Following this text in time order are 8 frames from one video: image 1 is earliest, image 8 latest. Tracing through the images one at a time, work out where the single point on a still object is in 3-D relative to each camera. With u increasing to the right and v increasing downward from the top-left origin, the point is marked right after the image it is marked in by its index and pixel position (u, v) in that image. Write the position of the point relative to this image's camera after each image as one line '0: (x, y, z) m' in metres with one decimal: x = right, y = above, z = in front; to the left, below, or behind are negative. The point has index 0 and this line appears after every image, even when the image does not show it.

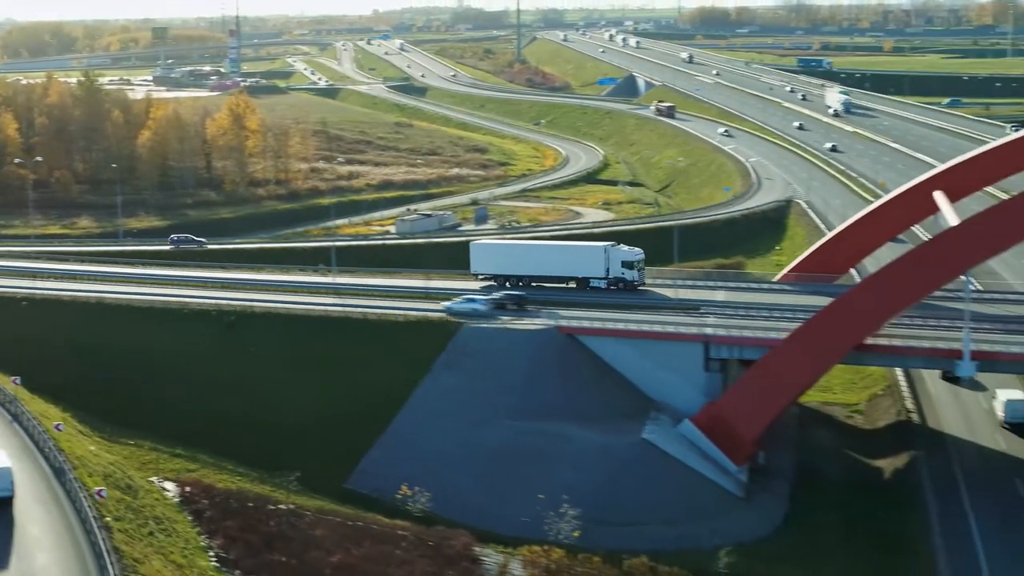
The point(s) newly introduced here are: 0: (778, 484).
0: (+2.8, -2.1, +18.3) m
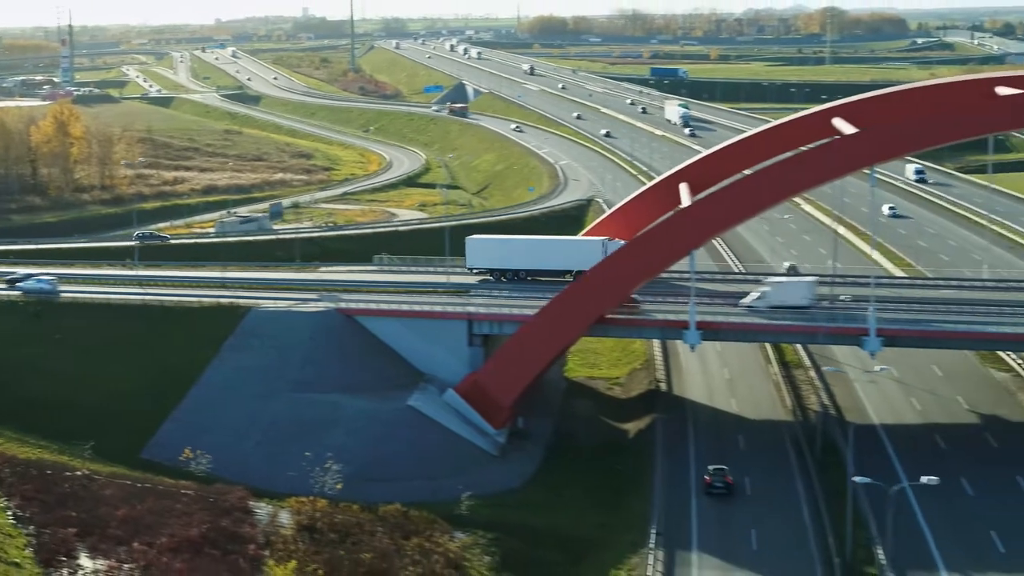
0: (+0.3, -1.9, +20.4) m
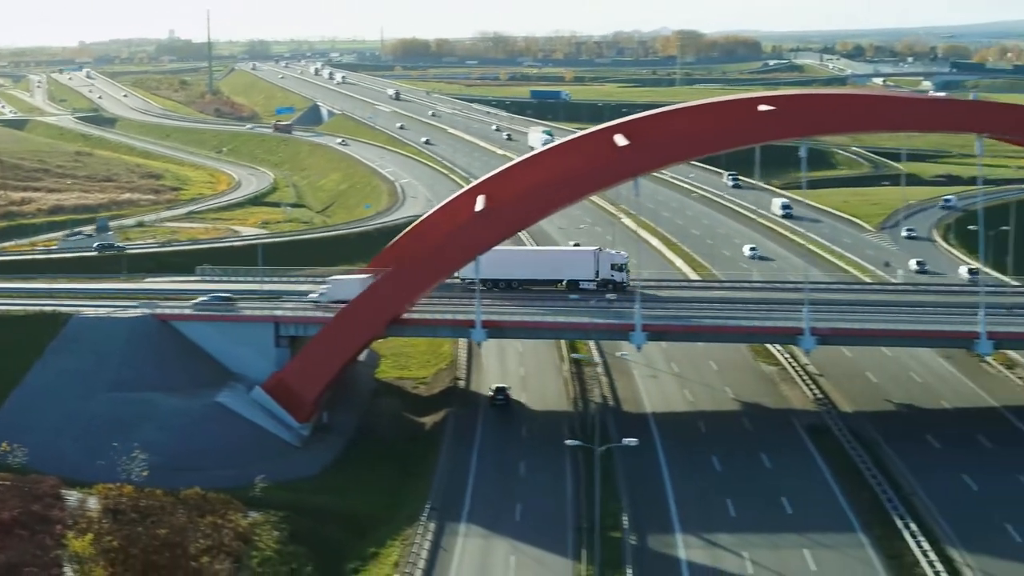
0: (-2.3, -1.9, +22.1) m
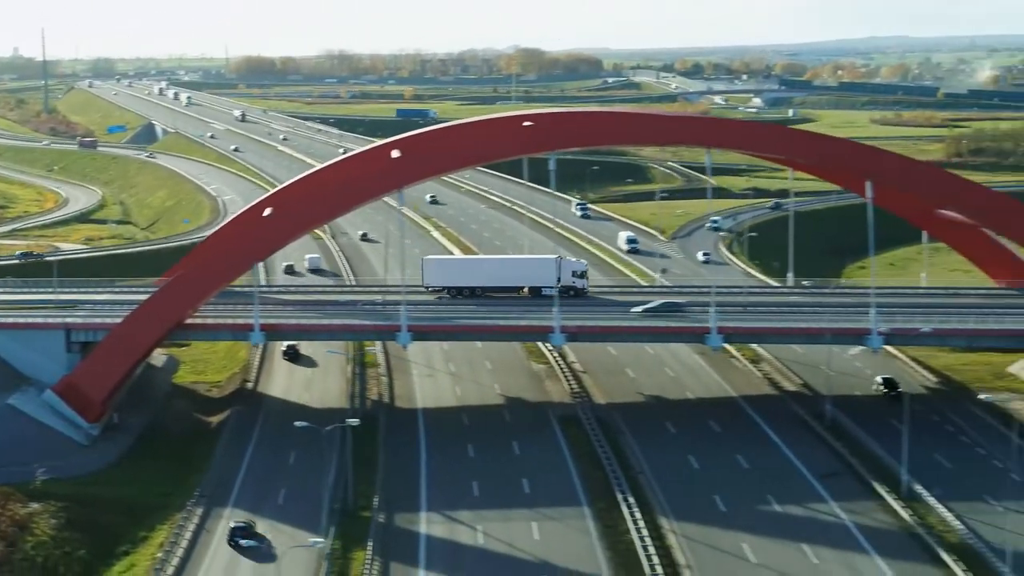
0: (-5.3, -2.0, +23.4) m
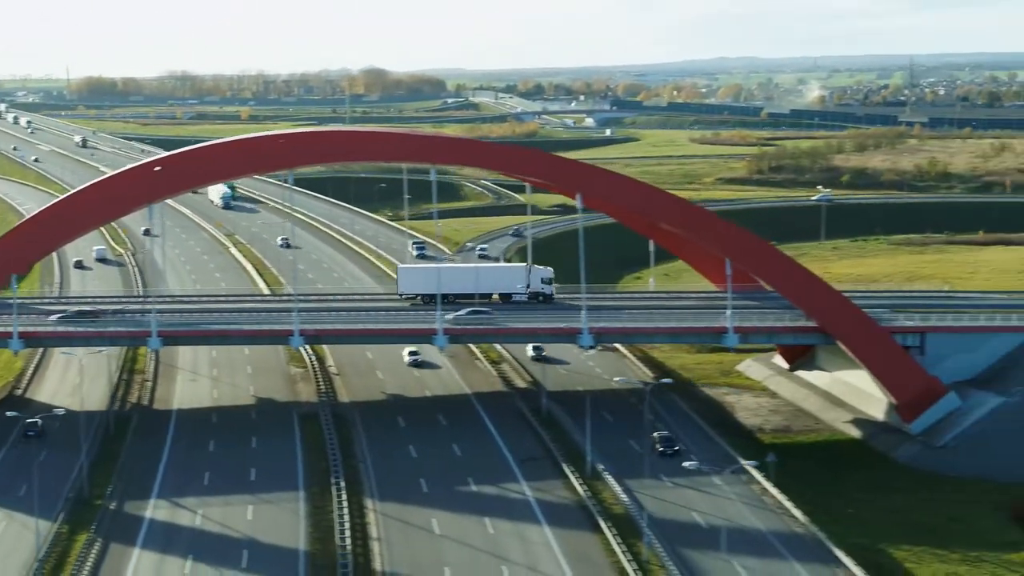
0: (-8.9, -2.2, +24.6) m
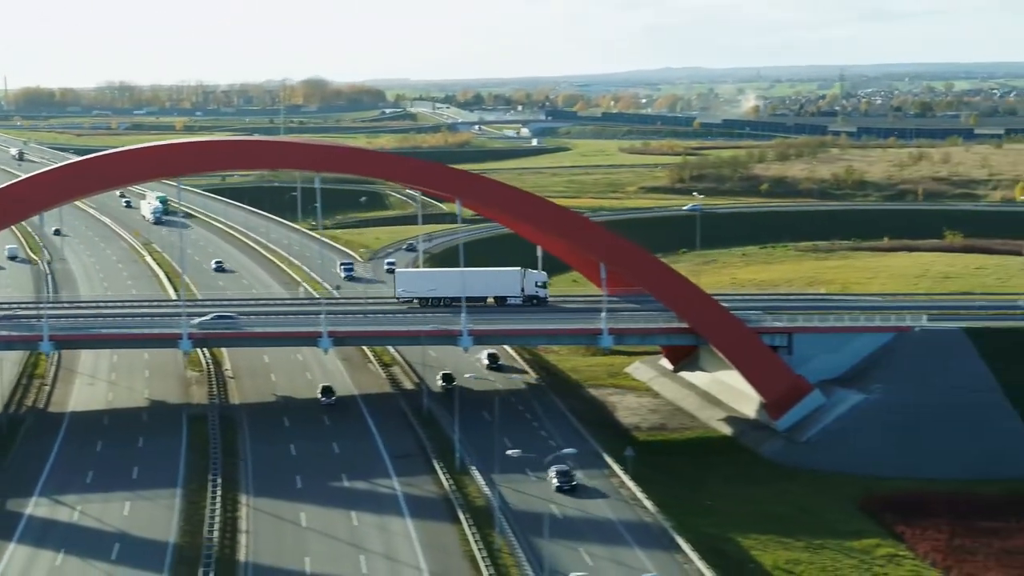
0: (-10.6, -2.3, +25.1) m
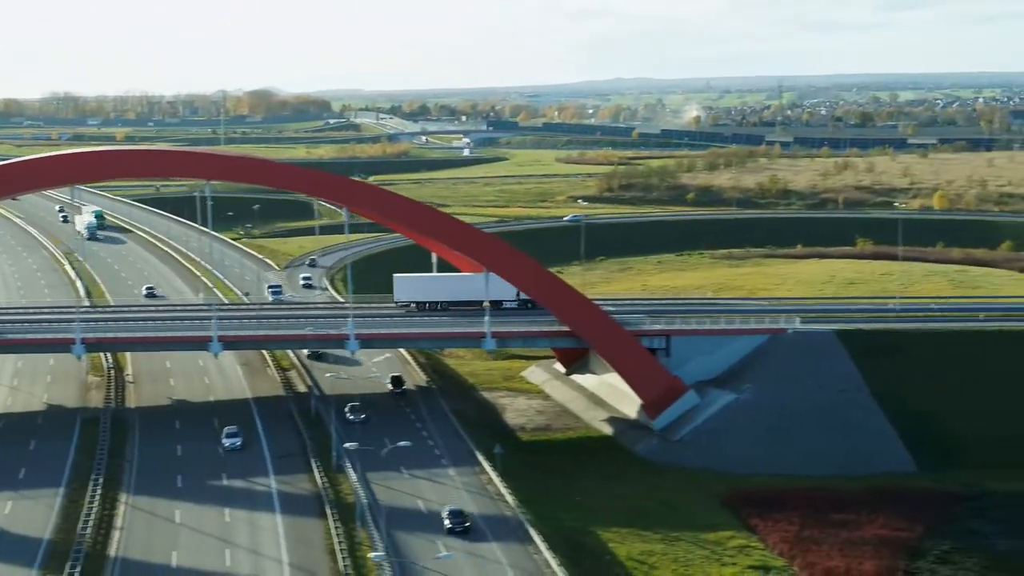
0: (-12.2, -2.4, +25.5) m
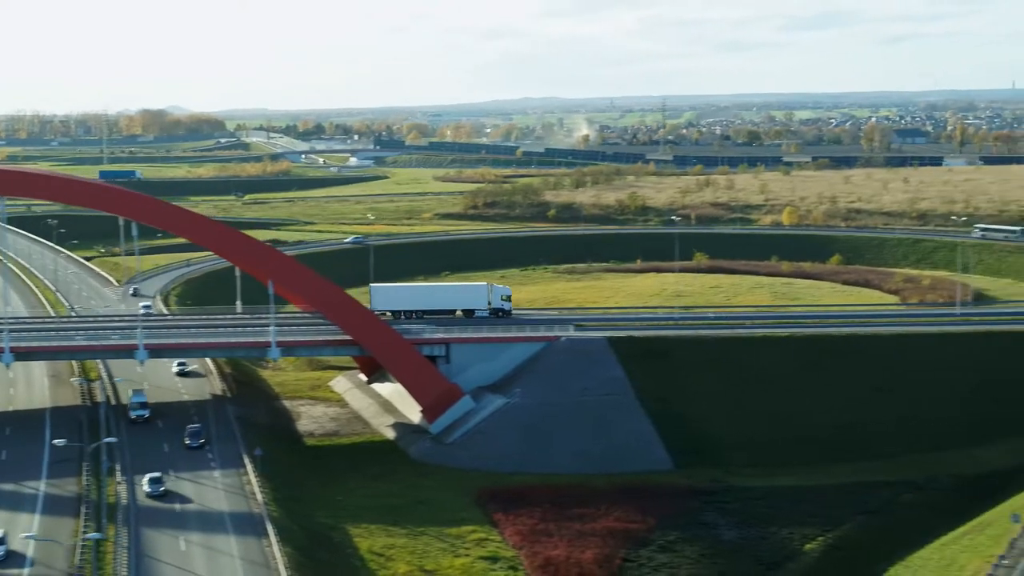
0: (-15.5, -2.6, +25.8) m
